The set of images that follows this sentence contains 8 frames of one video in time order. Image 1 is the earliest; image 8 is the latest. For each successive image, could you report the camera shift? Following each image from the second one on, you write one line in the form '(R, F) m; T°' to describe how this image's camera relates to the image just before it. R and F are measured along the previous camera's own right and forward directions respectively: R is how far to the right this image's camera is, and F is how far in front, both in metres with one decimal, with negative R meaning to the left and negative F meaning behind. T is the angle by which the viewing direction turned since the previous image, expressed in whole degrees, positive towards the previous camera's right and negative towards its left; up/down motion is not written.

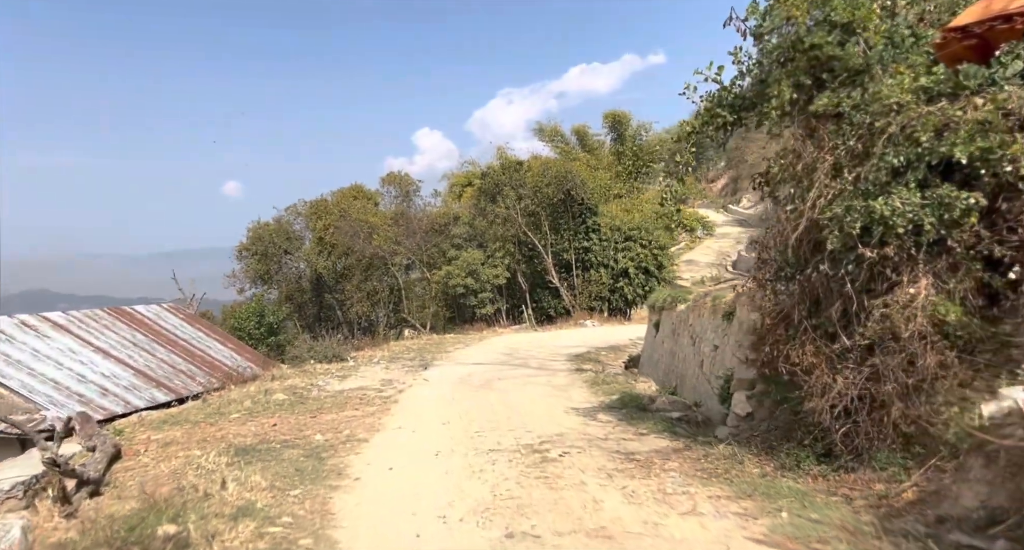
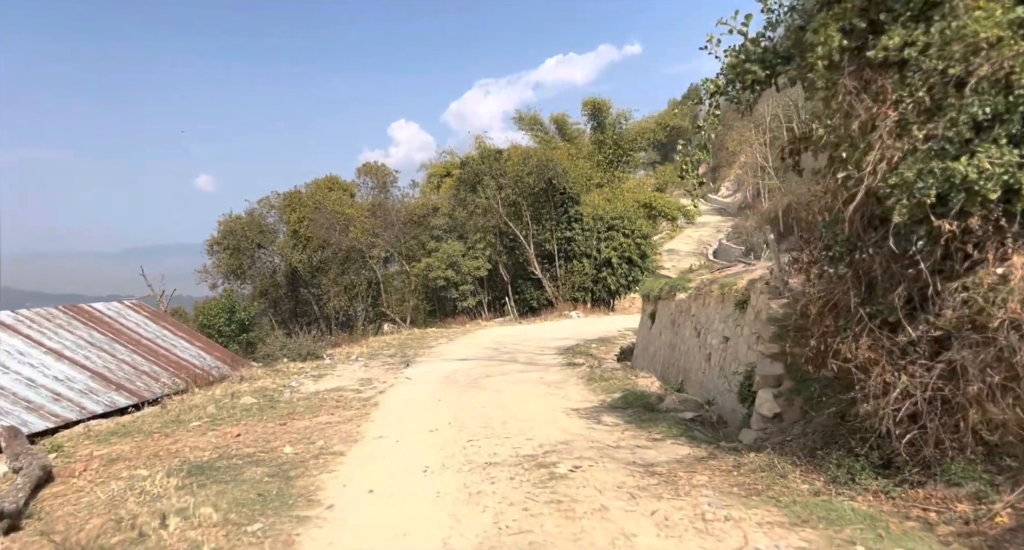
(-0.1, +0.9) m; +2°
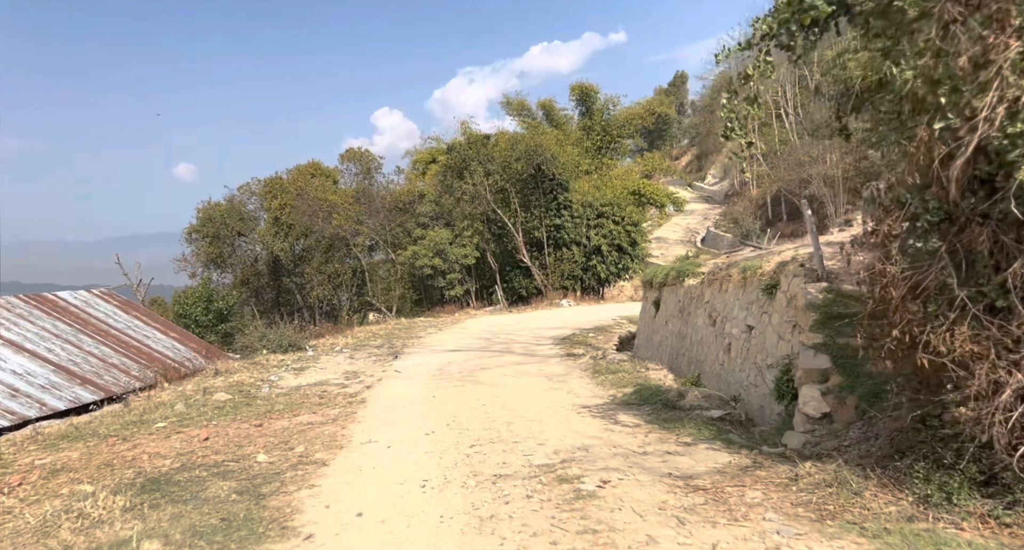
(-0.2, +0.8) m; +1°
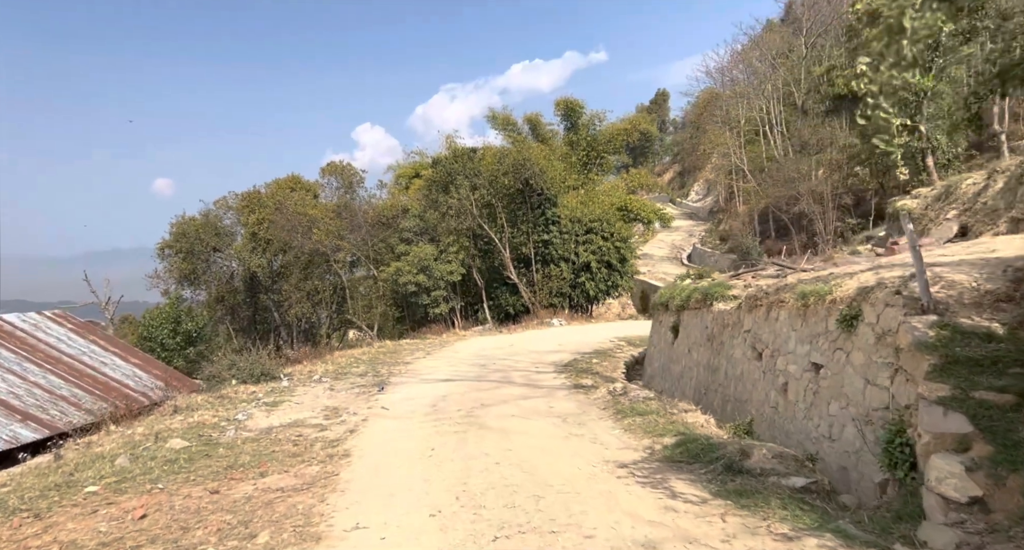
(-0.3, +1.4) m; +1°
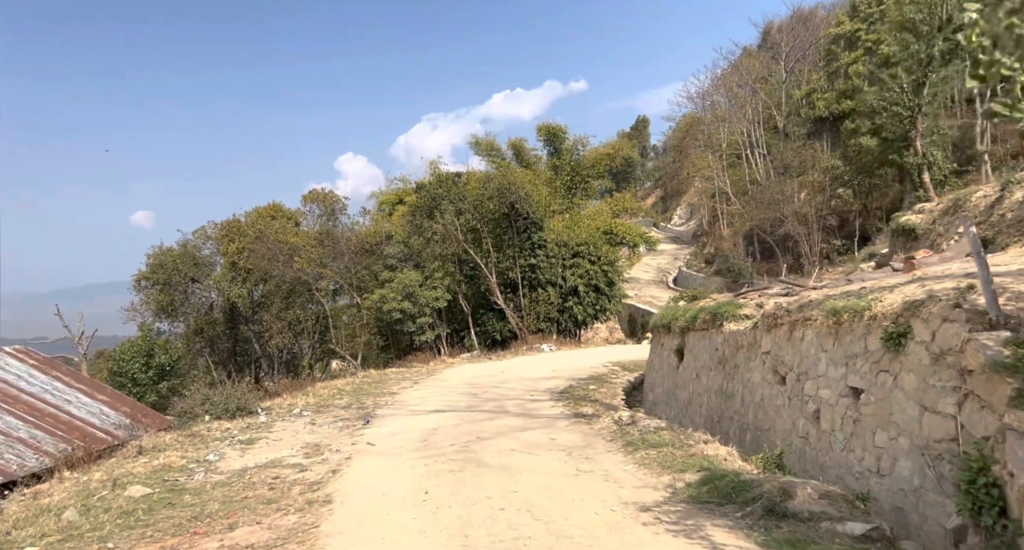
(-0.1, +0.7) m; +1°
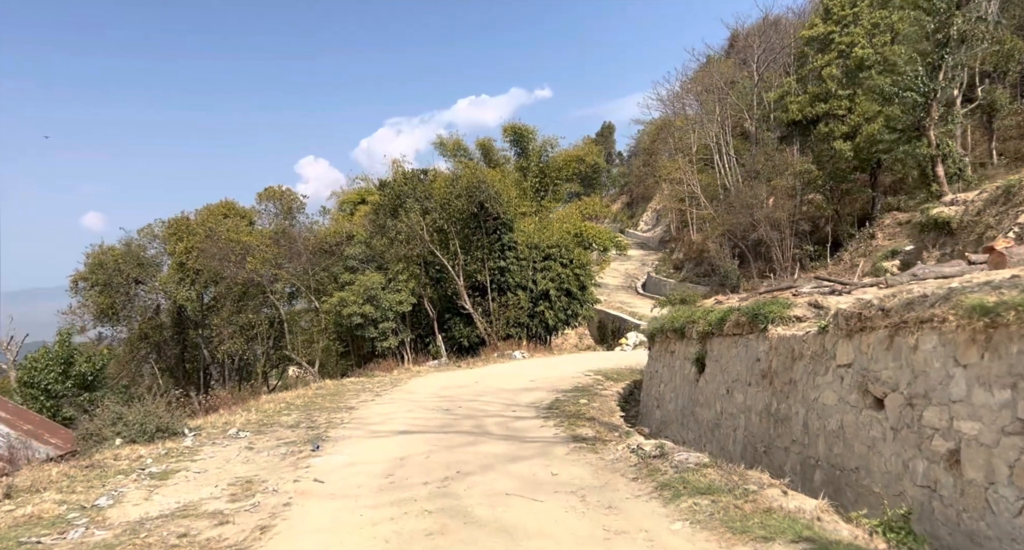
(-0.3, +2.0) m; +3°
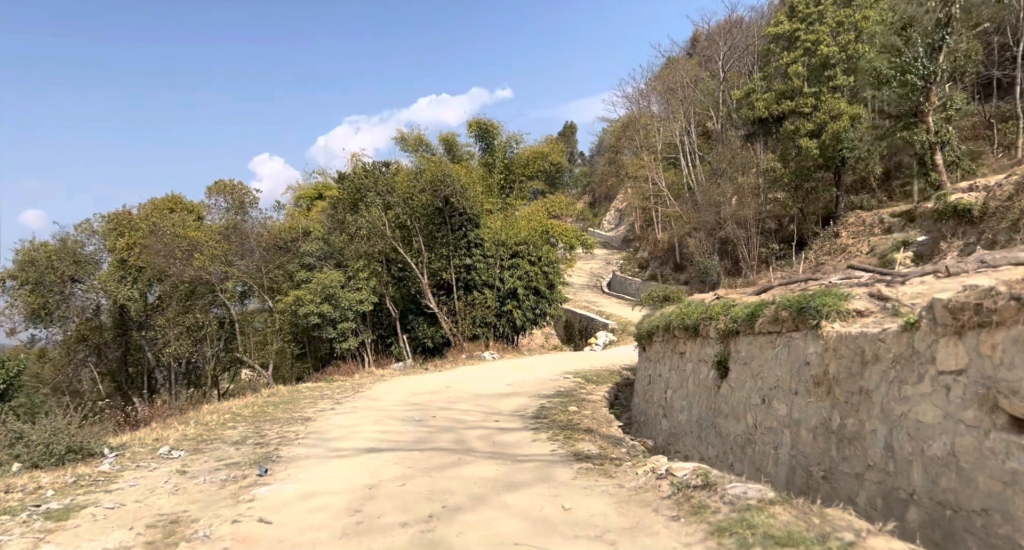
(-0.3, +1.5) m; +3°
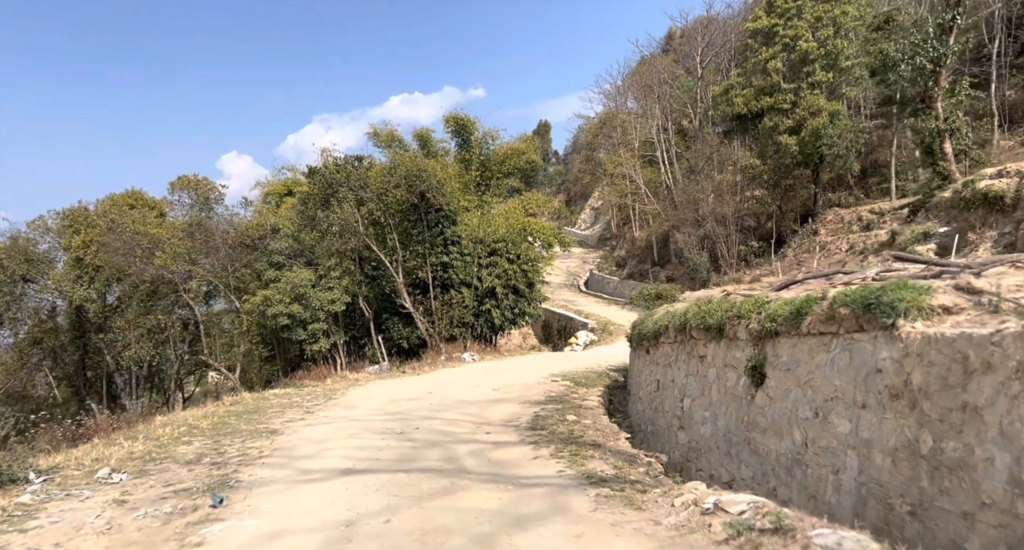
(-0.3, +1.2) m; +2°
